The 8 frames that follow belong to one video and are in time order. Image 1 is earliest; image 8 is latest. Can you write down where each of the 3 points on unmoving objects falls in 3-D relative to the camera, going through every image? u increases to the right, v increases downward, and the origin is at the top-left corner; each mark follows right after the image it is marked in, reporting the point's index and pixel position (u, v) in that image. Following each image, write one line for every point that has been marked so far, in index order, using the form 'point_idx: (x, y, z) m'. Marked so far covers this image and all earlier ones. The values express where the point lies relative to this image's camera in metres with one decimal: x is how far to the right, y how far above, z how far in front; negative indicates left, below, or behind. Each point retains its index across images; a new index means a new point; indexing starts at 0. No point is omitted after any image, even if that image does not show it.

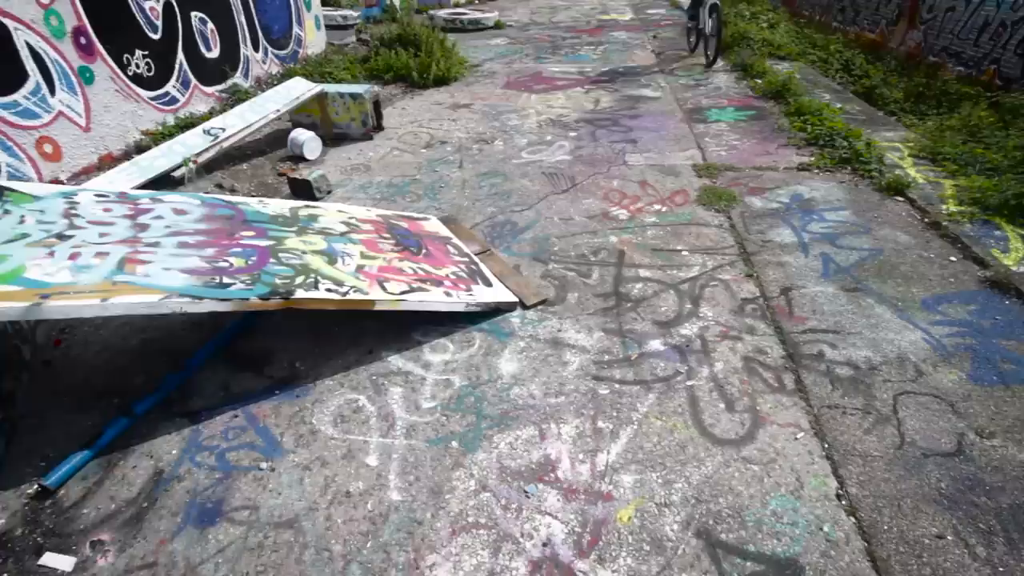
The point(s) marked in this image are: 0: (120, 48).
0: (-3.6, +2.2, +4.5) m
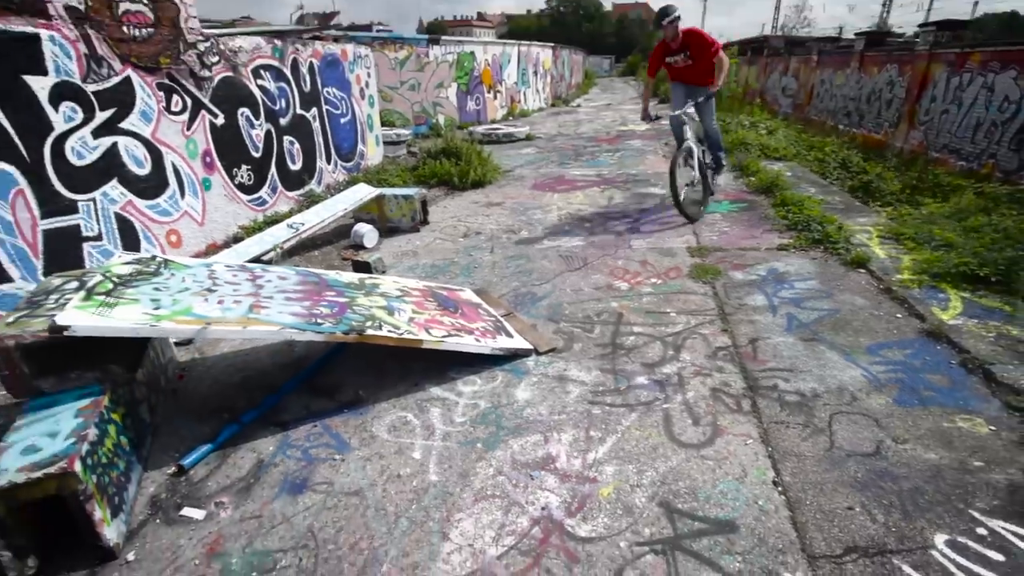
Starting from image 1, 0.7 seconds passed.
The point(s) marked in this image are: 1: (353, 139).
0: (-3.3, +1.5, +5.9) m
1: (-2.8, +2.6, +8.6) m
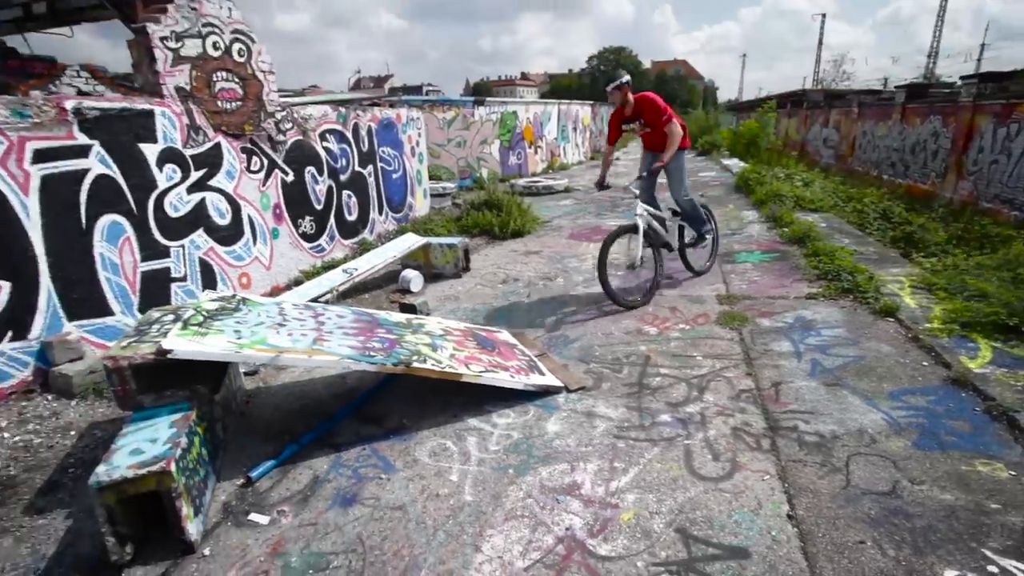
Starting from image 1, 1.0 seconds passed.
0: (-2.9, +1.0, +6.6) m
1: (-2.0, +1.8, +9.3) m
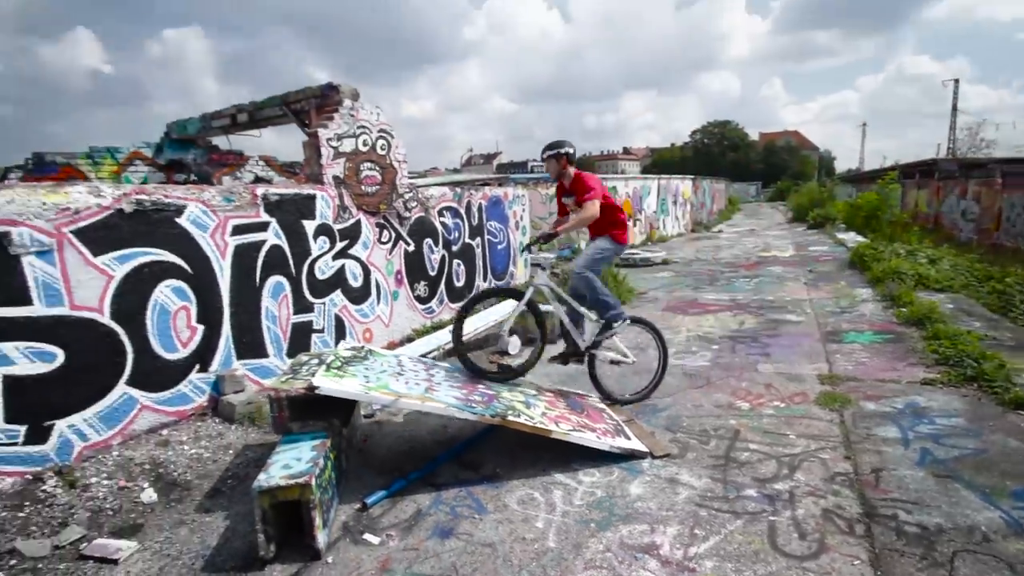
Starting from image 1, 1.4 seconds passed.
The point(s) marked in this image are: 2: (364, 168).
0: (-1.5, +0.1, +7.5) m
1: (-0.1, +0.5, +10.1) m
2: (-2.0, +1.6, +6.6) m
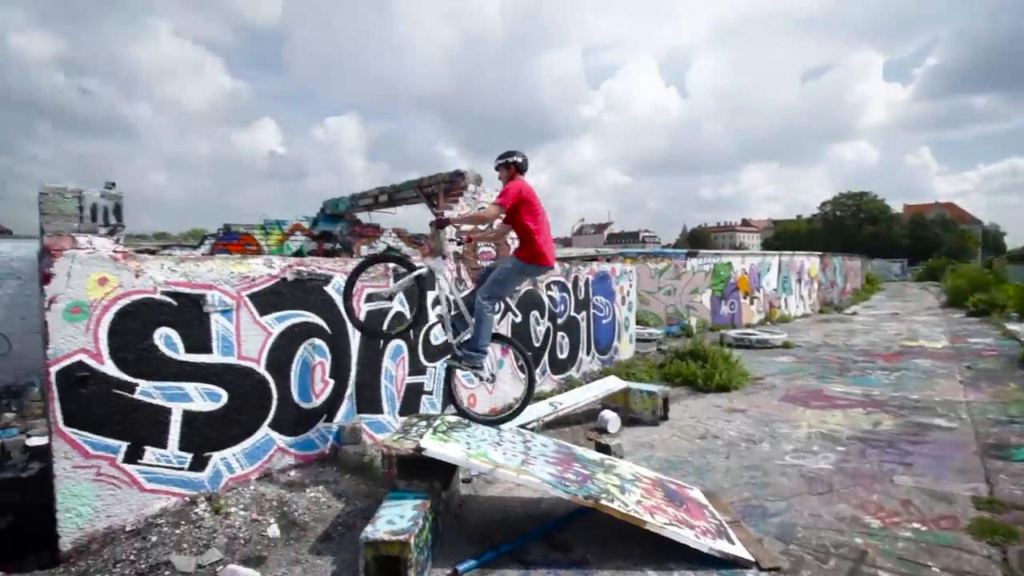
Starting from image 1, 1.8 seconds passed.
0: (+0.1, -1.0, +7.8) m
1: (+2.0, -1.0, +10.1) m
2: (-0.5, +0.6, +7.2) m
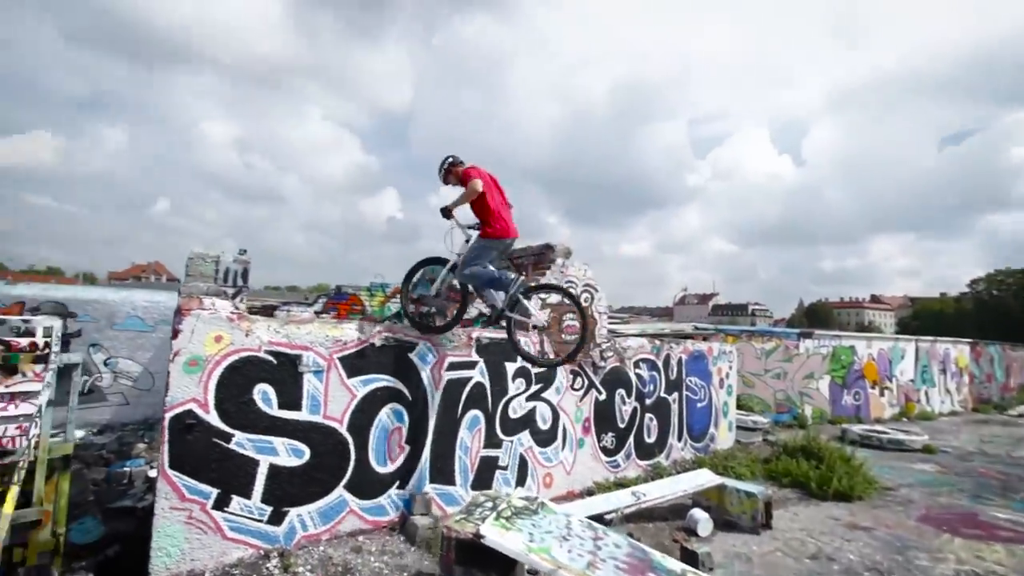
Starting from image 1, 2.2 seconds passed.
0: (+1.3, -2.1, +7.4) m
1: (+3.6, -2.5, +9.3) m
2: (+0.8, -0.4, +7.1) m
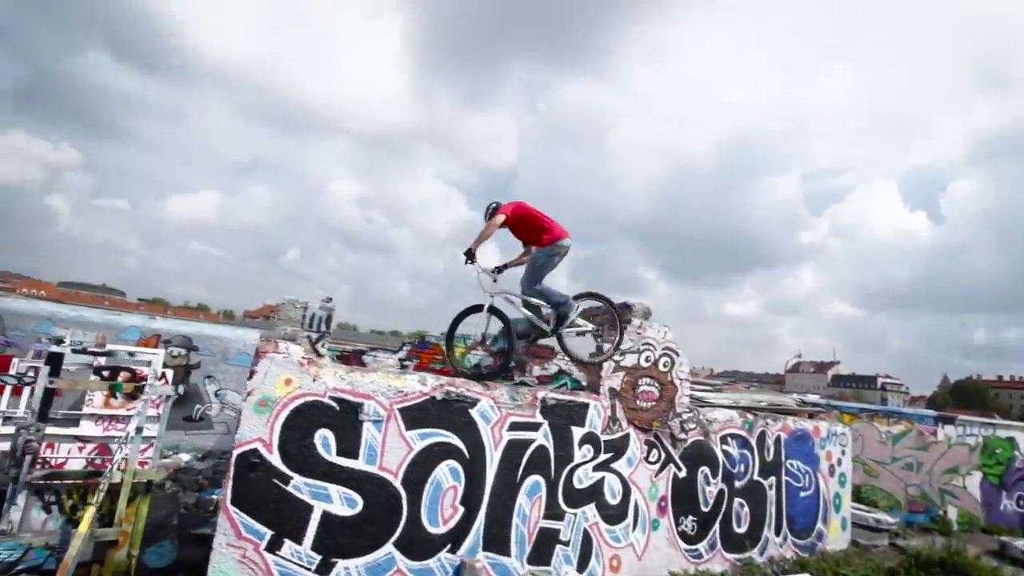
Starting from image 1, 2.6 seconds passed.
0: (+2.3, -3.0, +6.7) m
1: (+4.8, -3.6, +8.0) m
2: (+1.7, -1.2, +6.6) m
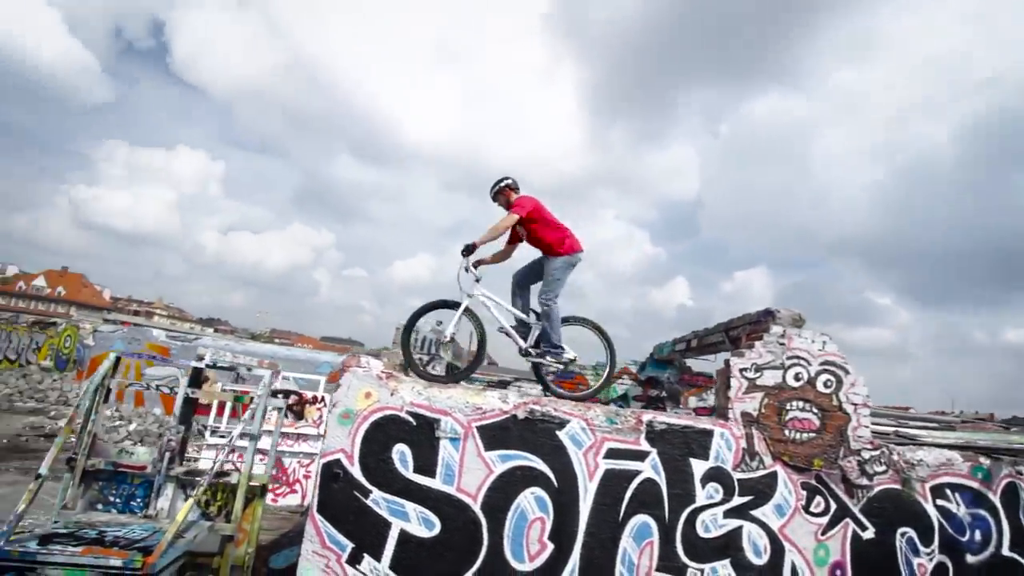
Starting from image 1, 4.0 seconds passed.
0: (+3.5, -2.9, +4.9) m
1: (+6.4, -3.5, +5.1) m
2: (+2.9, -1.2, +5.2) m
